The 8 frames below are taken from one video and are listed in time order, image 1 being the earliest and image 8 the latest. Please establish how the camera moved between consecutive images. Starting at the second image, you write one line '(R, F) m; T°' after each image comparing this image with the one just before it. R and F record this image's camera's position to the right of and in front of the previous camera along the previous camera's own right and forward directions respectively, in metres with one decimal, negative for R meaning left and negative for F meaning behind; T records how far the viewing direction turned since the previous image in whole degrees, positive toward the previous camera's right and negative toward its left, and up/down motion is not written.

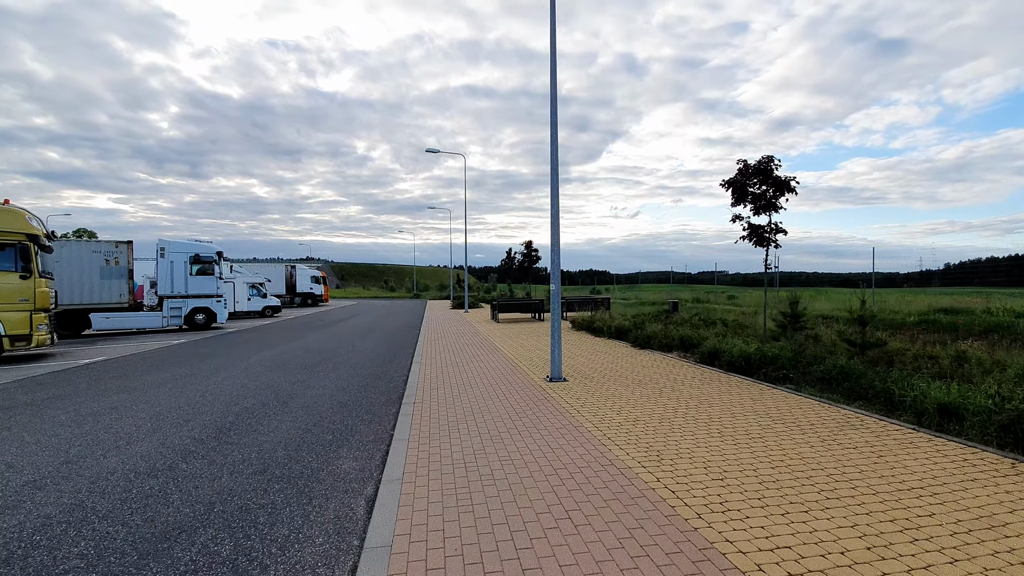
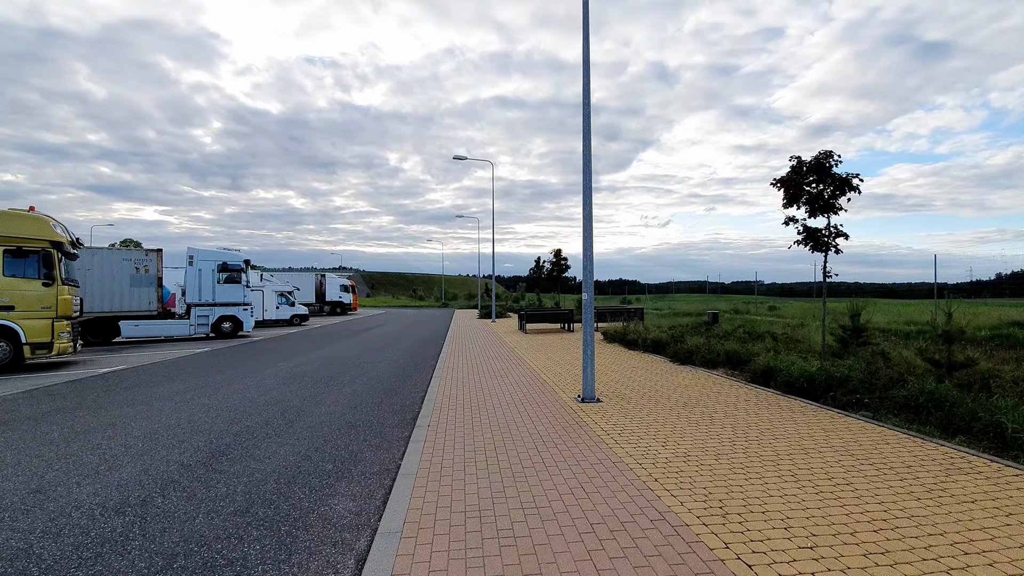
(0.0, +0.8) m; -3°
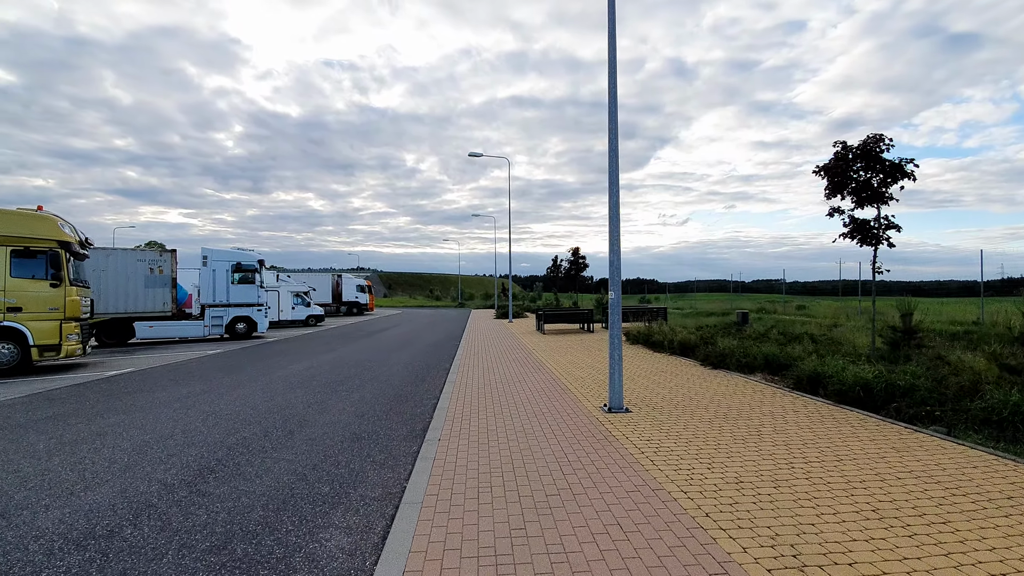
(0.0, +0.7) m; -2°
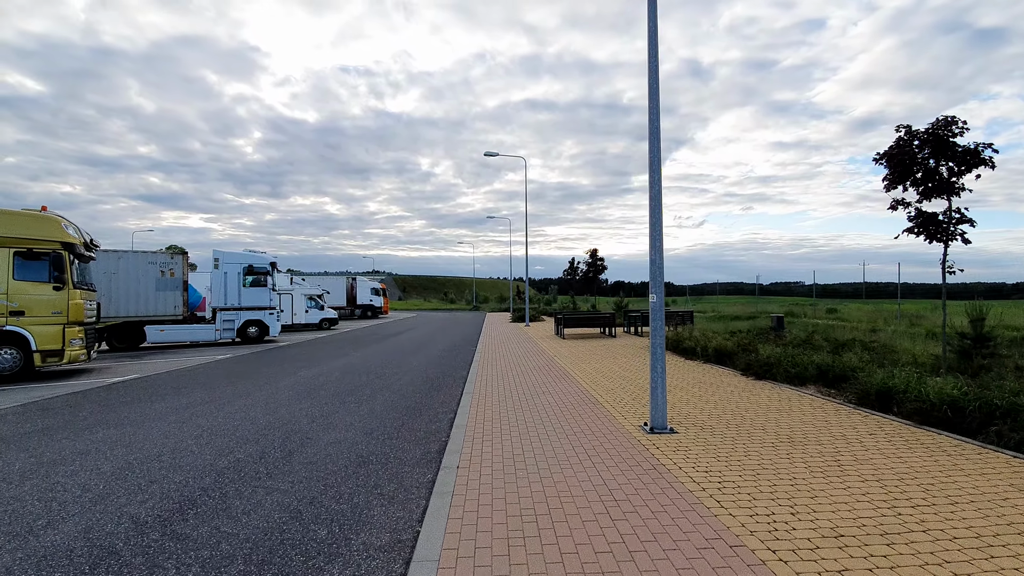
(-0.2, +0.8) m; -2°
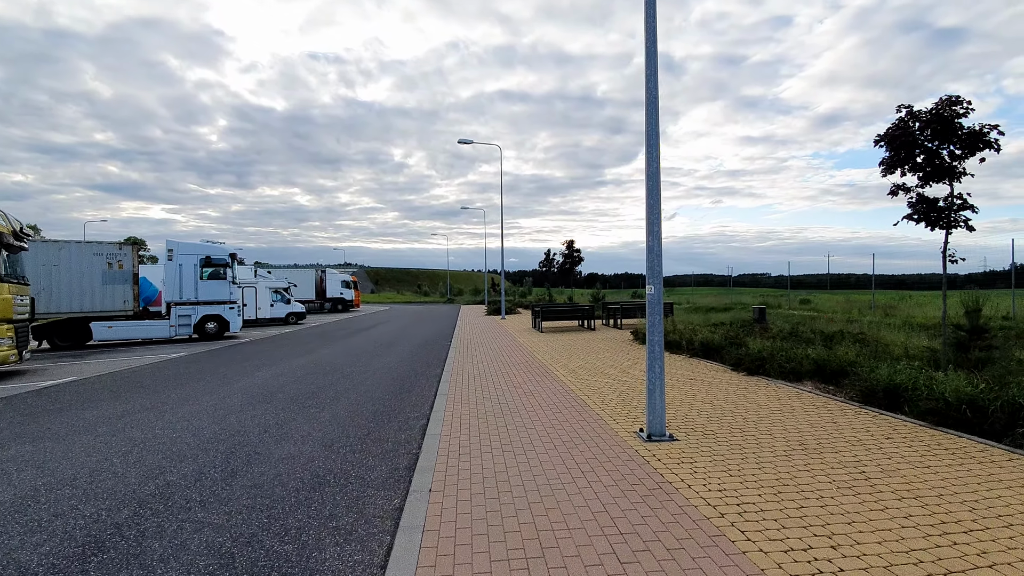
(-0.1, +0.7) m; +3°
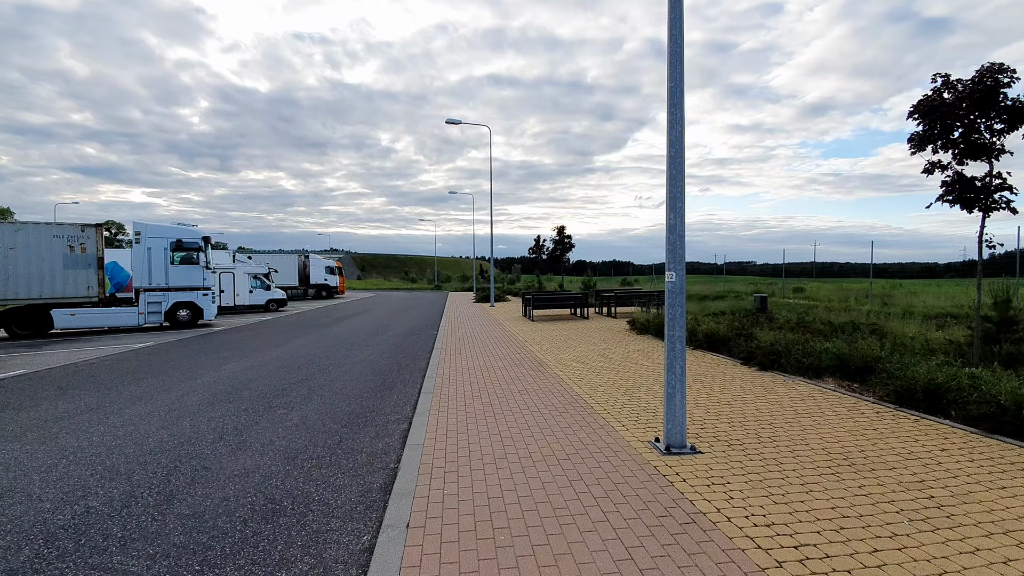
(-0.1, +0.8) m; +1°
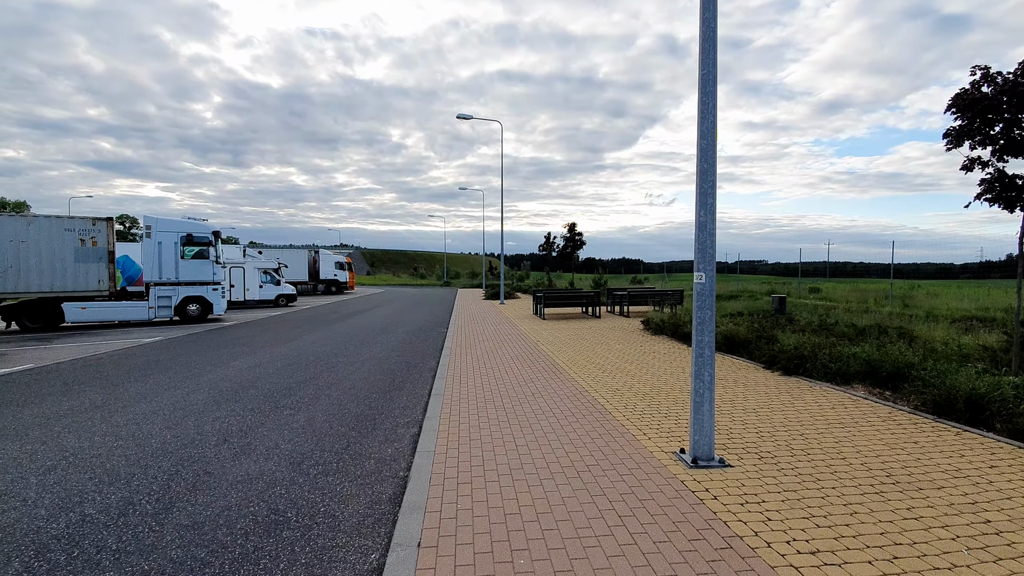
(-0.1, +0.3) m; -1°
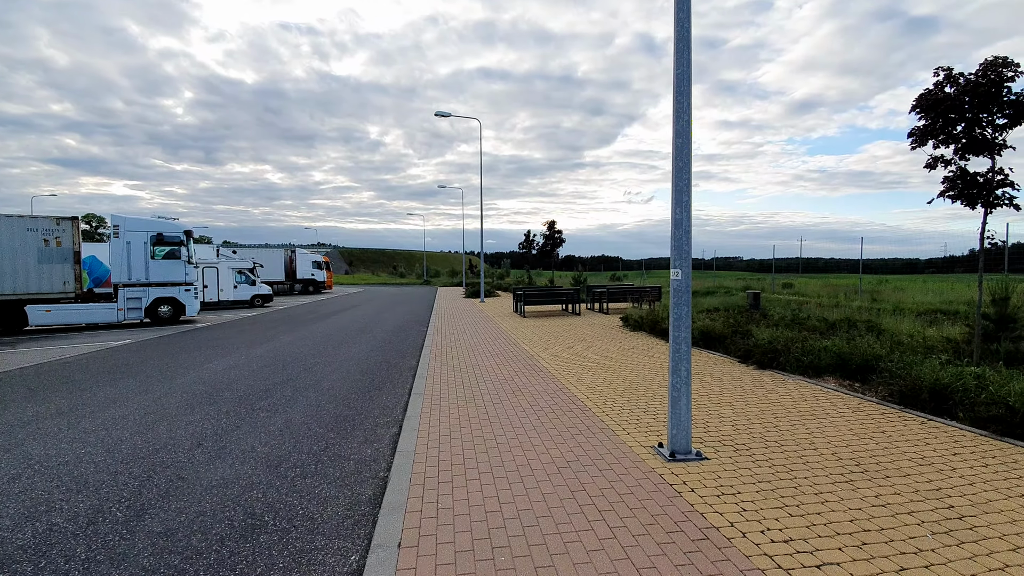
(0.0, 0.0) m; +2°
